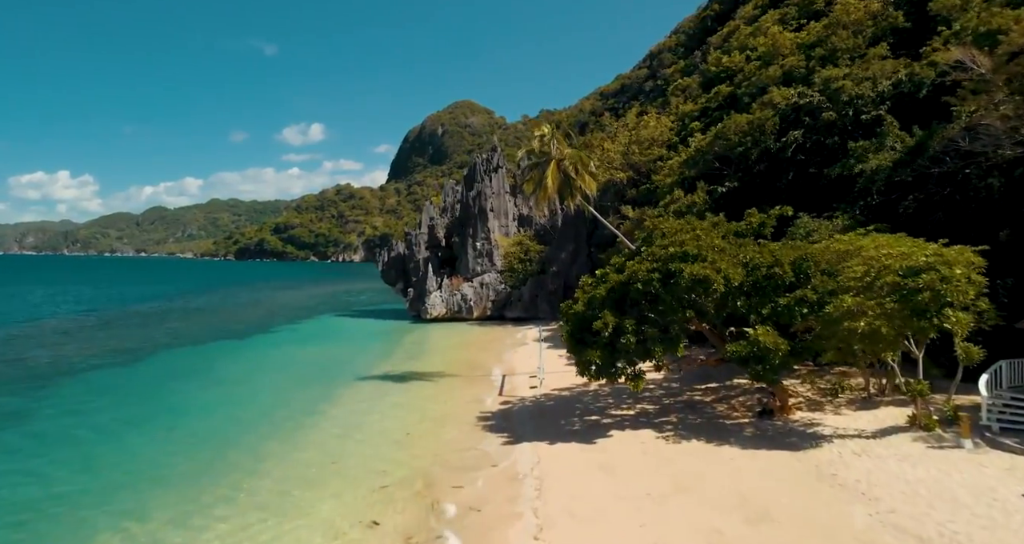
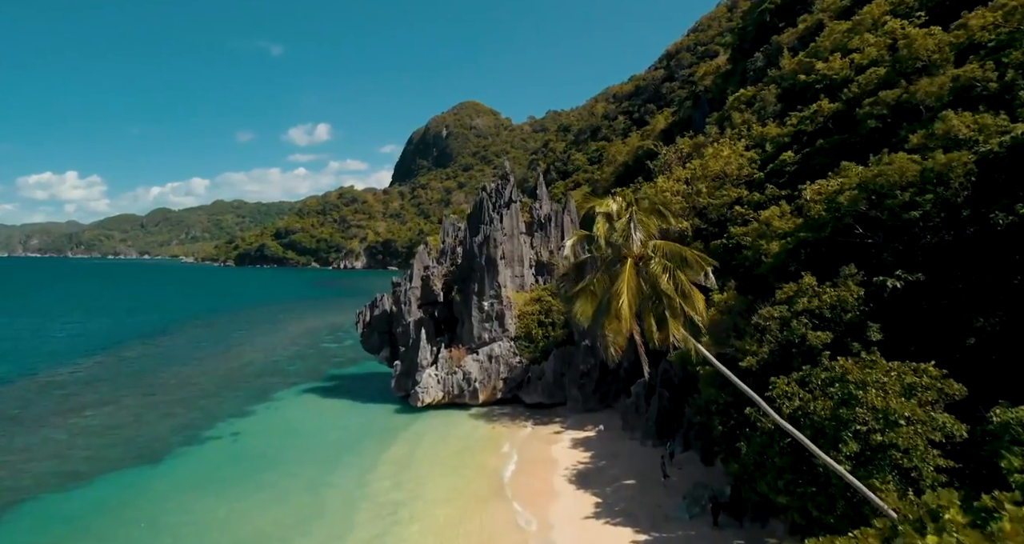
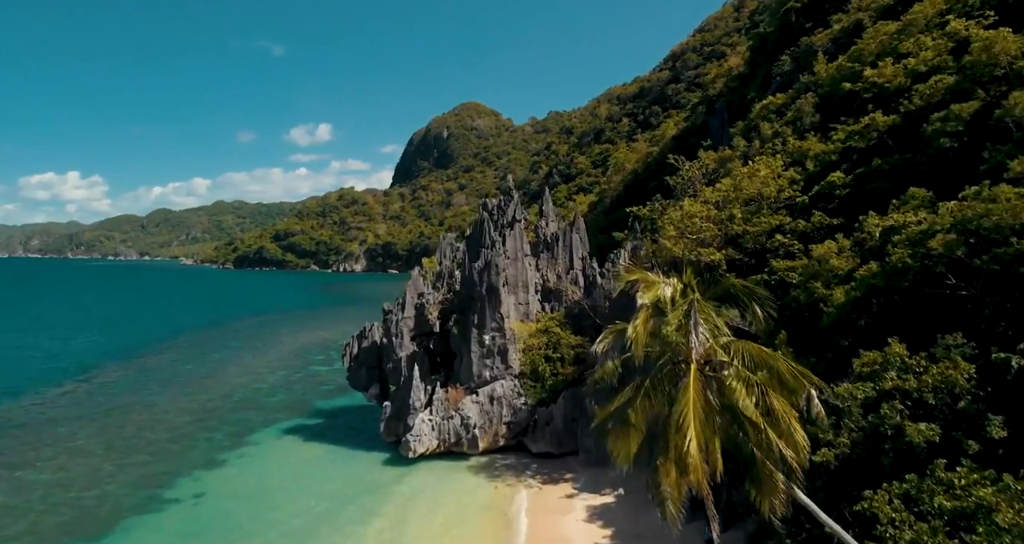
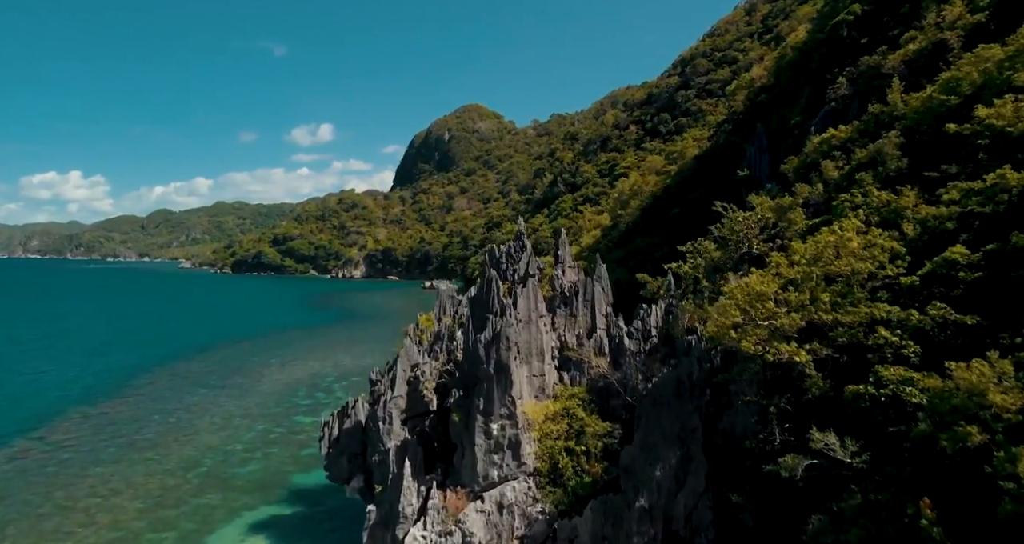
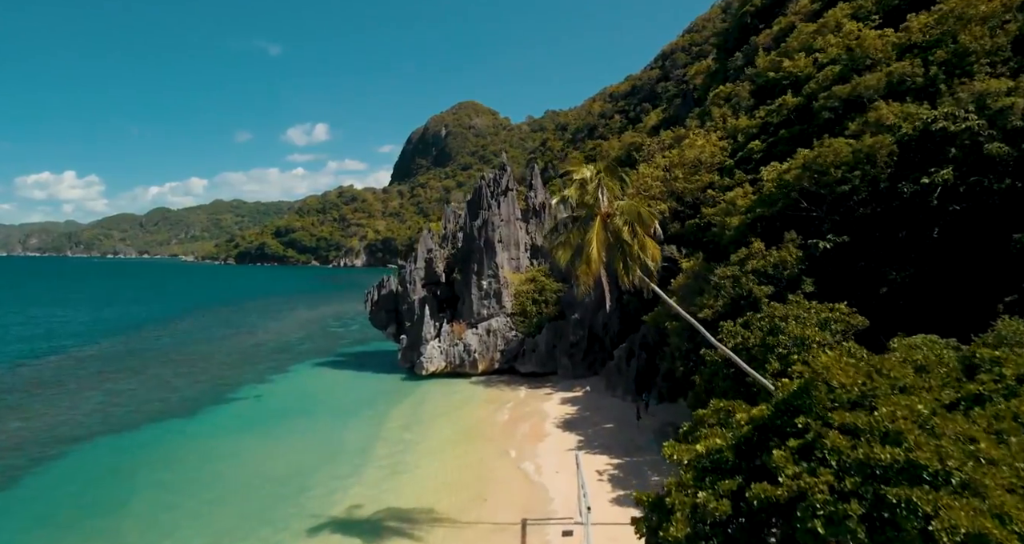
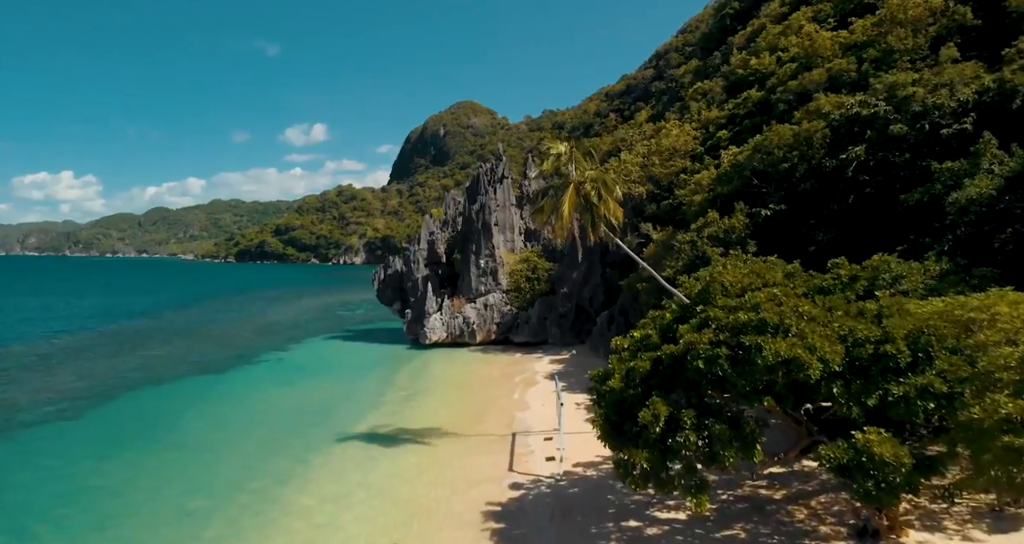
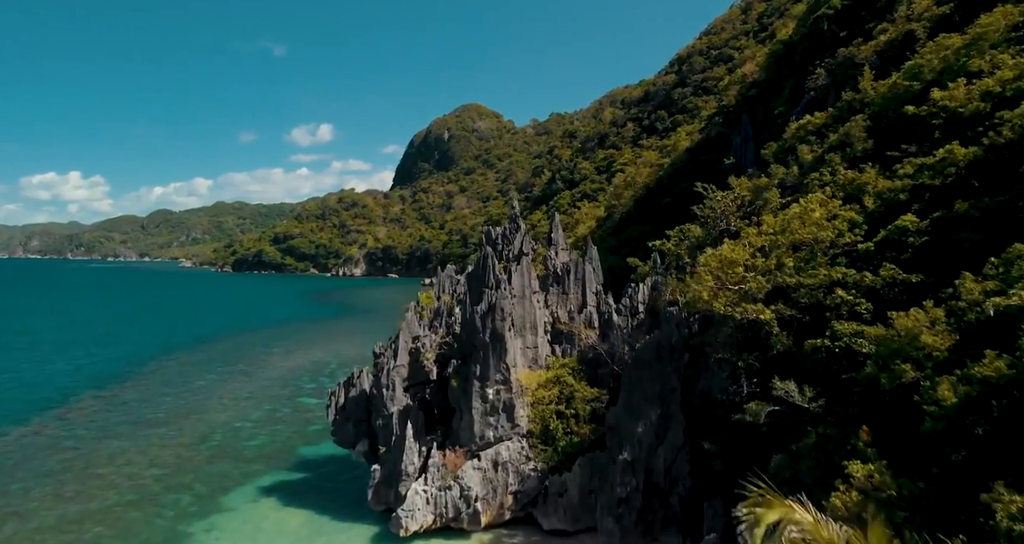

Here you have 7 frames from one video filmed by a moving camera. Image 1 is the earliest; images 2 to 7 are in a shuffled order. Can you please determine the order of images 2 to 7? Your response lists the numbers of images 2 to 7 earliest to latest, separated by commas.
6, 5, 2, 3, 7, 4
